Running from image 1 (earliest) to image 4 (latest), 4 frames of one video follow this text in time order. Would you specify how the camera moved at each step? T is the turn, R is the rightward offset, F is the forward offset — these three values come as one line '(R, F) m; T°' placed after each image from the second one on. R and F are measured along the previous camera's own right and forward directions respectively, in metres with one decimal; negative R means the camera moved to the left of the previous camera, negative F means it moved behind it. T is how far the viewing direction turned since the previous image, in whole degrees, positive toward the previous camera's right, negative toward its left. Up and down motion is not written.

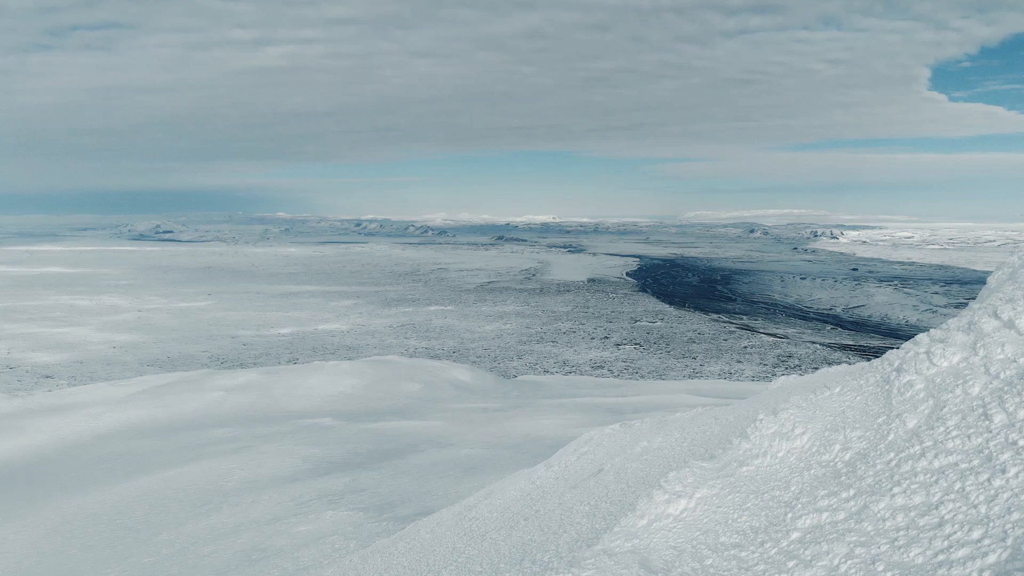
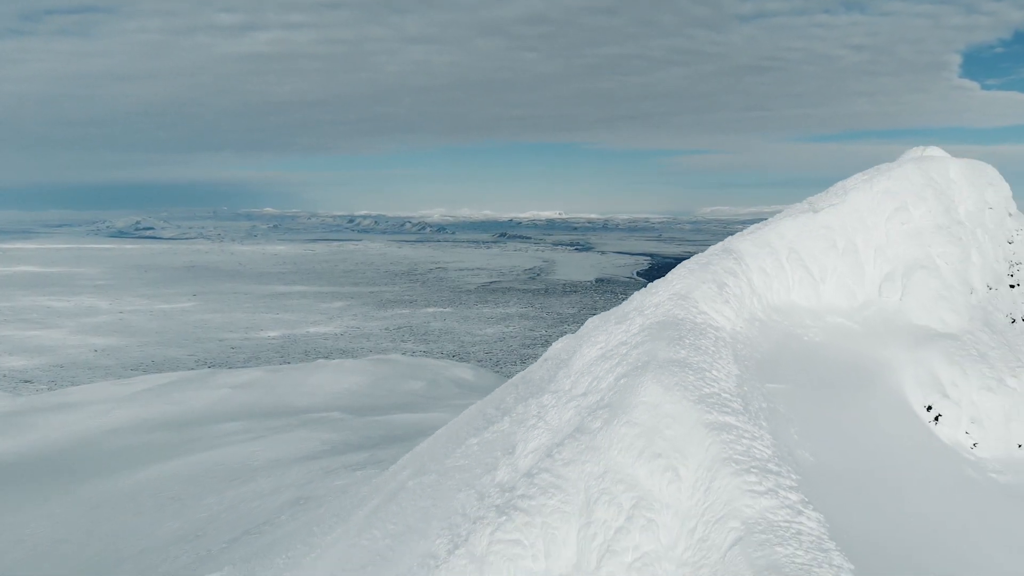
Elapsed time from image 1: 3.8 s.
(+0.1, -5.1) m; 0°
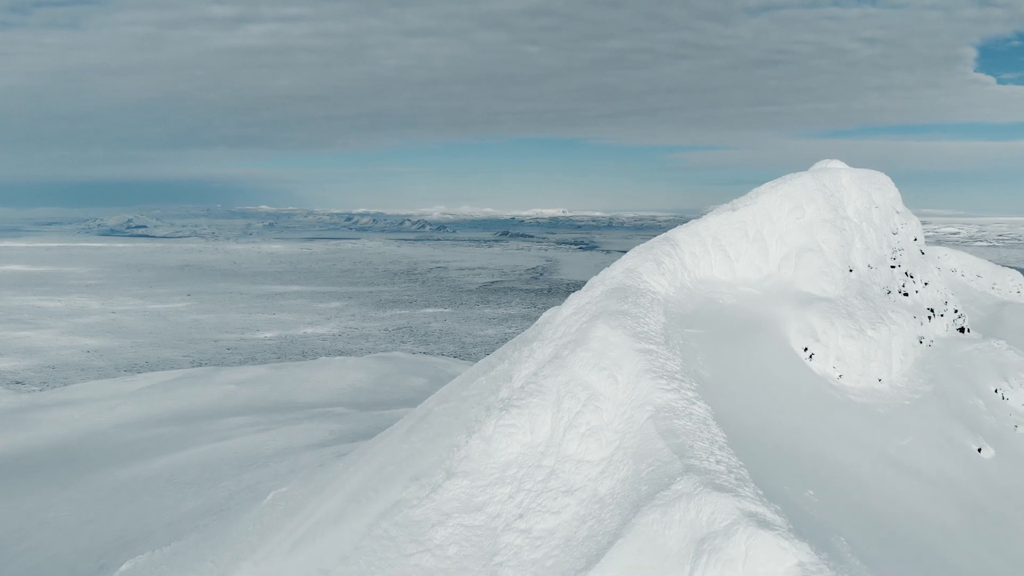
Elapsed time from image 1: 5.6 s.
(0.0, -2.3) m; 0°
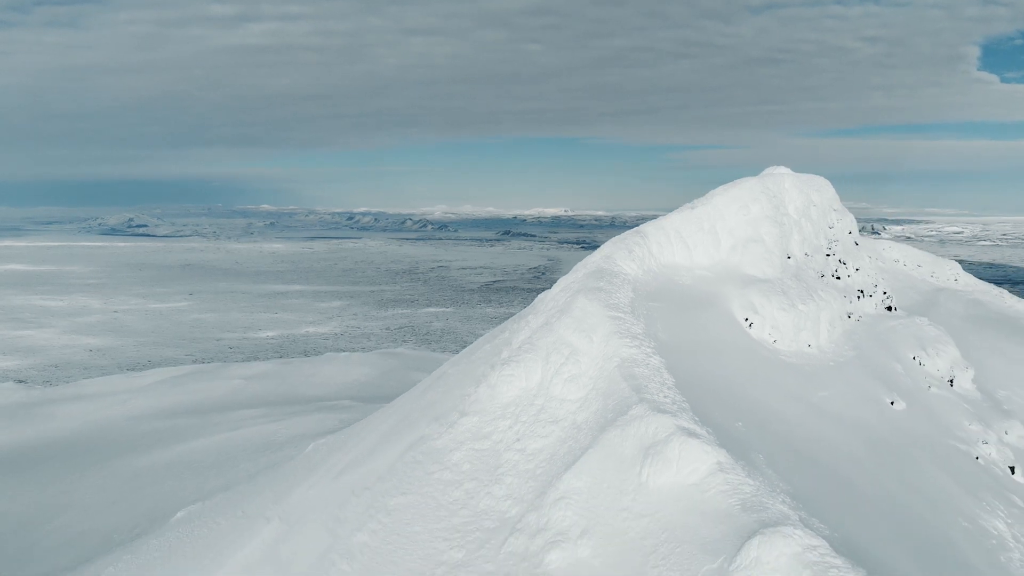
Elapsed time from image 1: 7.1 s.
(0.0, -1.9) m; 0°
